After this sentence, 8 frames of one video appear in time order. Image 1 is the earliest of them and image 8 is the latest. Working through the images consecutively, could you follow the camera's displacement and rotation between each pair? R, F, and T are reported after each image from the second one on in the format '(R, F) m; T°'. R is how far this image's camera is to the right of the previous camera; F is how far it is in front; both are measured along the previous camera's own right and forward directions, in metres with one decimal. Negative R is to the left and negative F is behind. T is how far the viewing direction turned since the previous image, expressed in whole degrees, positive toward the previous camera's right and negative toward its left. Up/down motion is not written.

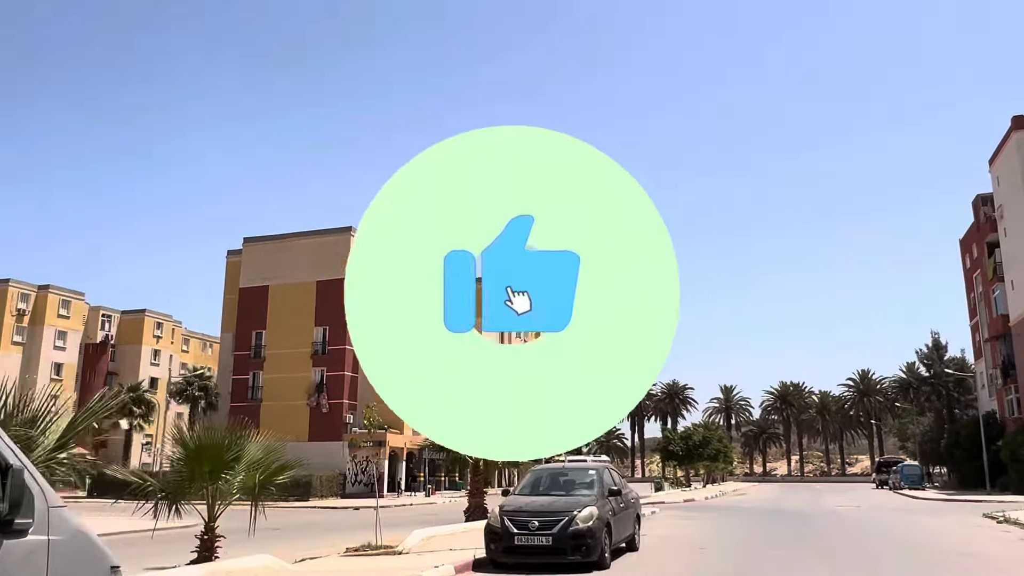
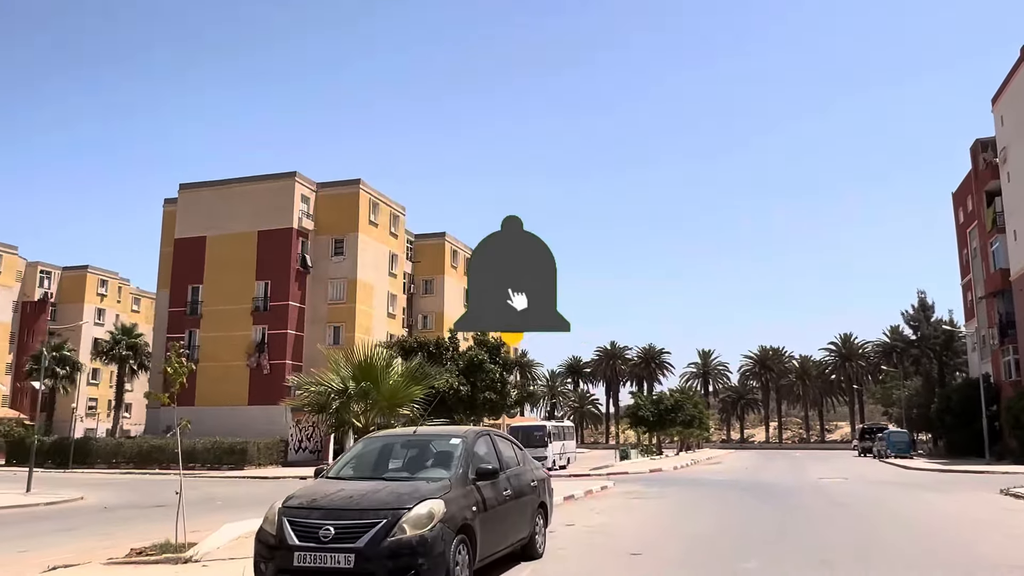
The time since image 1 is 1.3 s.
(+1.8, +5.0) m; +1°
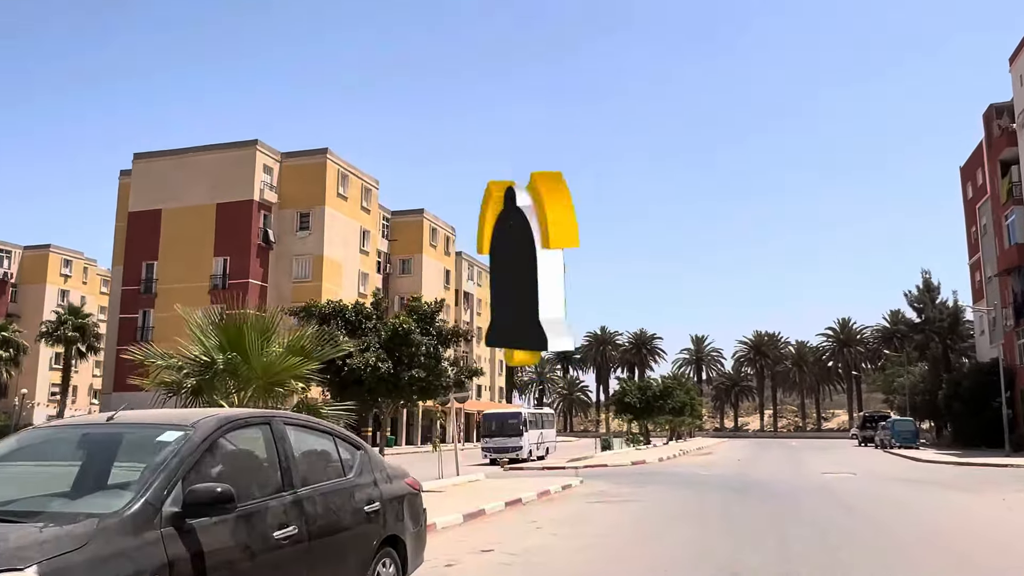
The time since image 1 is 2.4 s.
(+1.3, +3.9) m; 0°
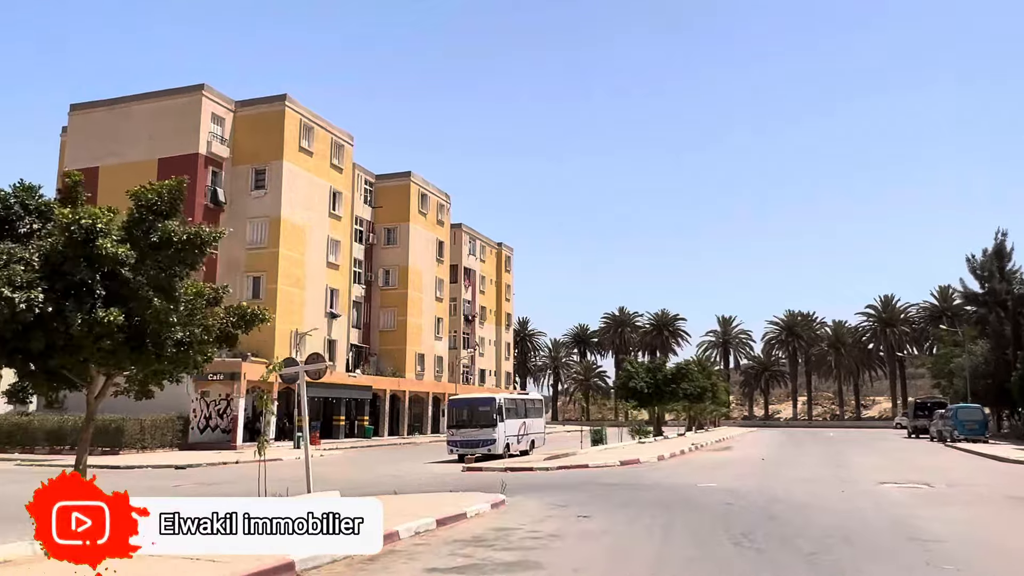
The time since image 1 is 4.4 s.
(+2.6, +7.8) m; -2°
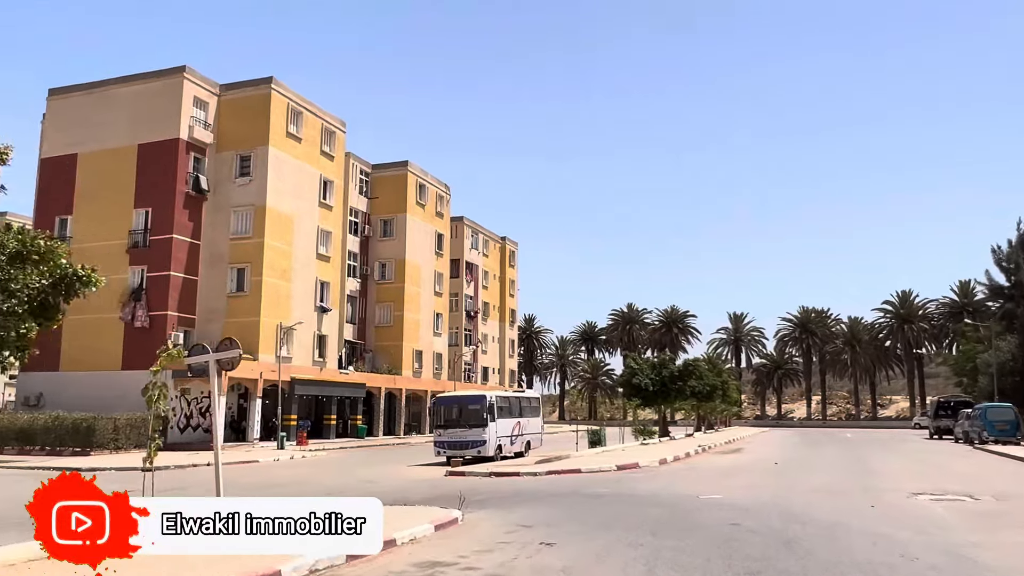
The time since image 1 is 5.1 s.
(+0.8, +2.5) m; -1°
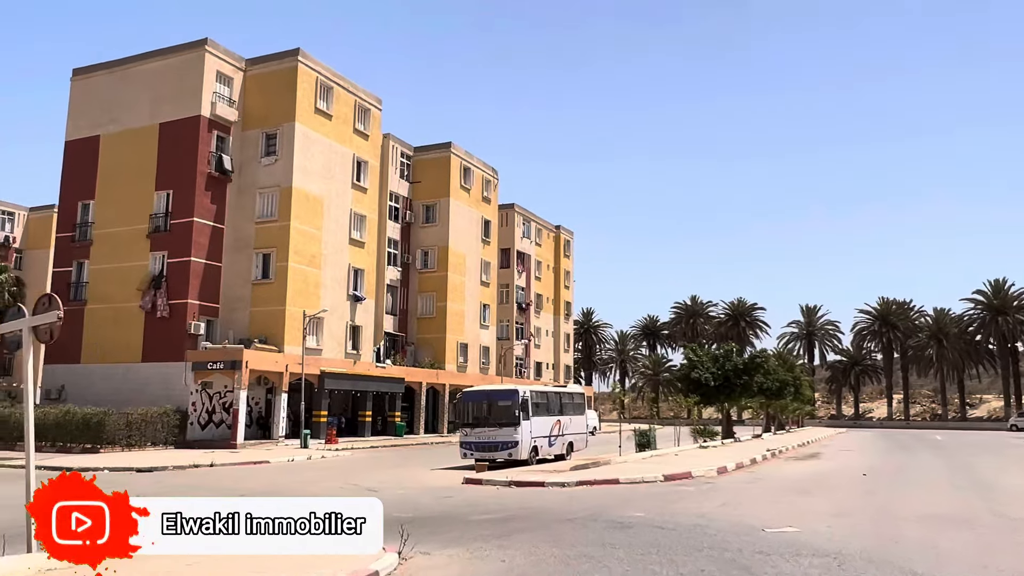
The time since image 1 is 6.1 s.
(+1.0, +4.1) m; -5°
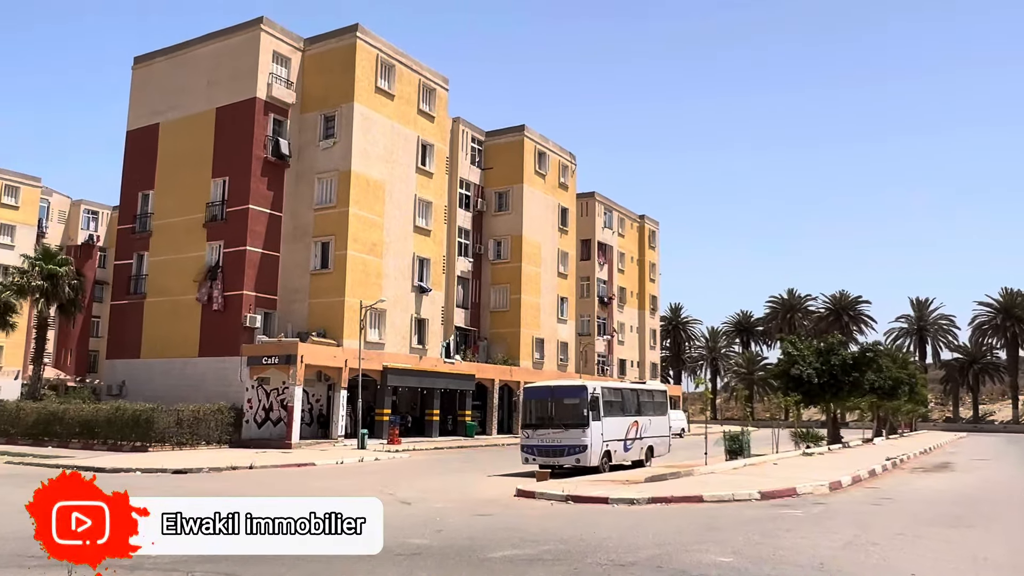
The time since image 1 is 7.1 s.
(+0.7, +3.7) m; -7°
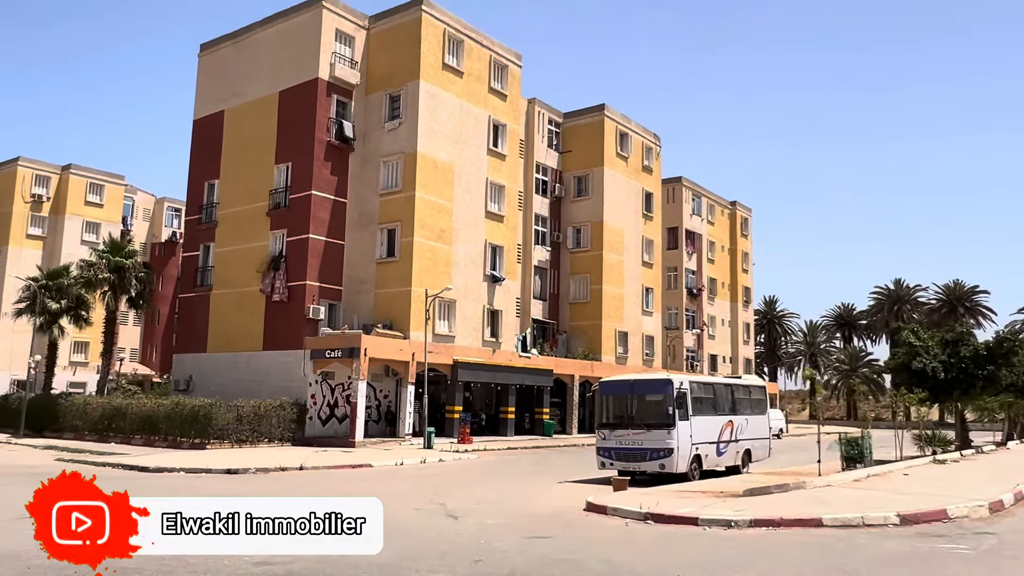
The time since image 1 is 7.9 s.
(+0.4, +3.1) m; -6°
